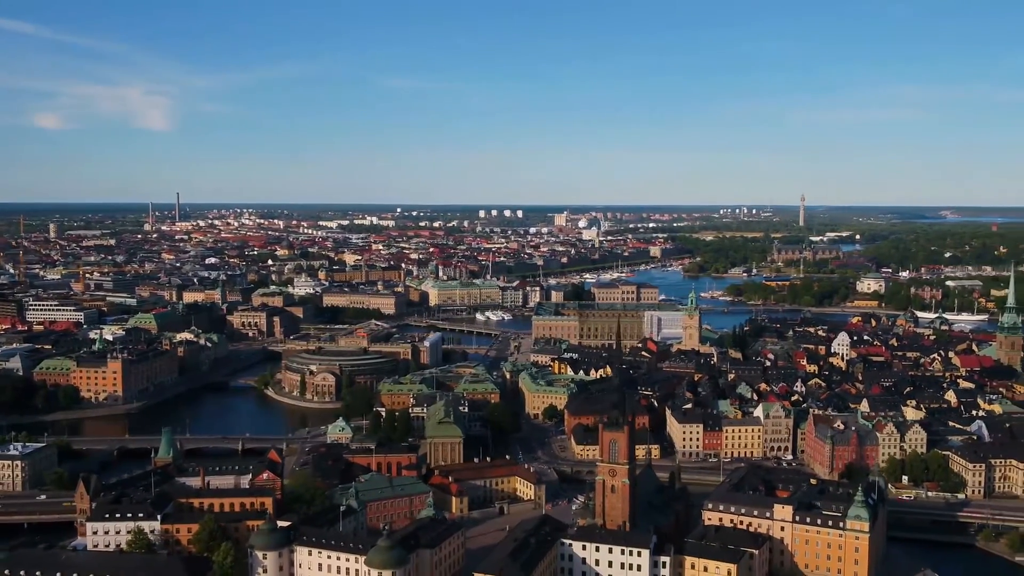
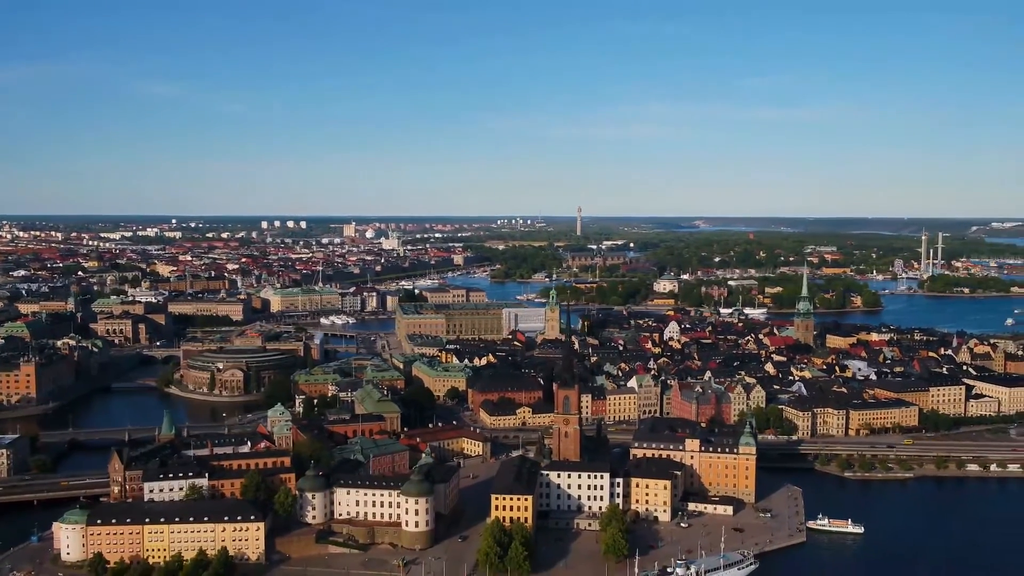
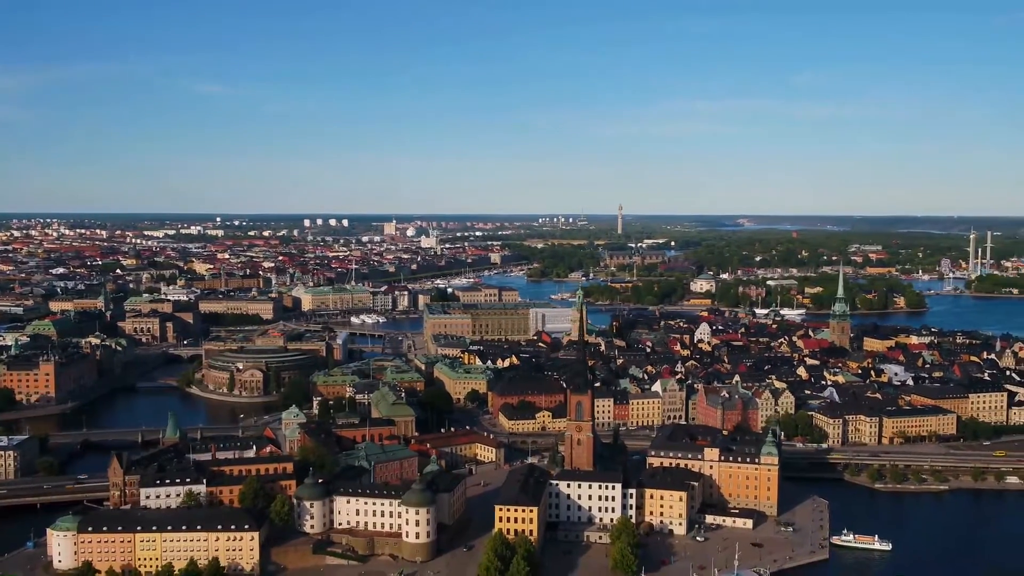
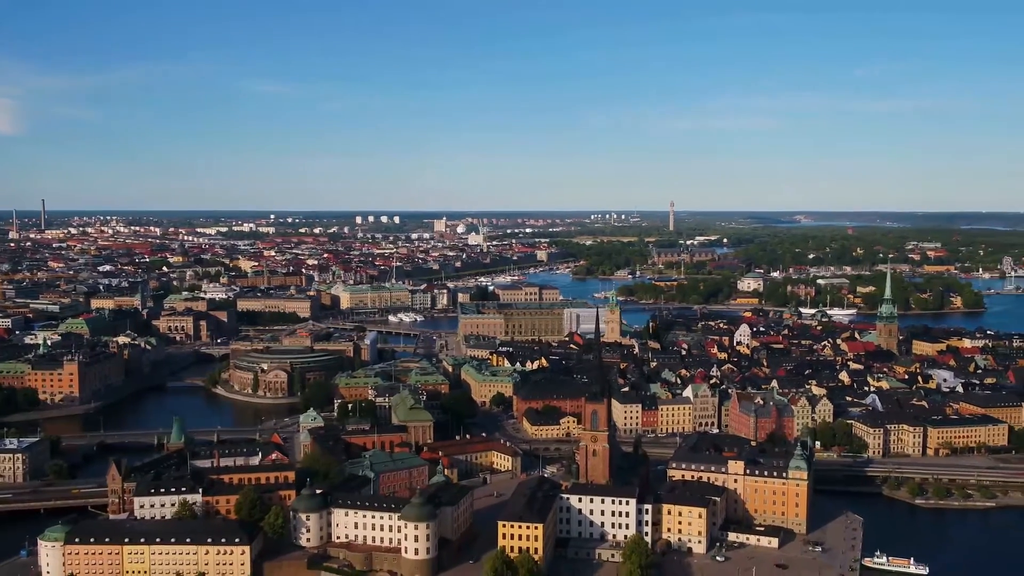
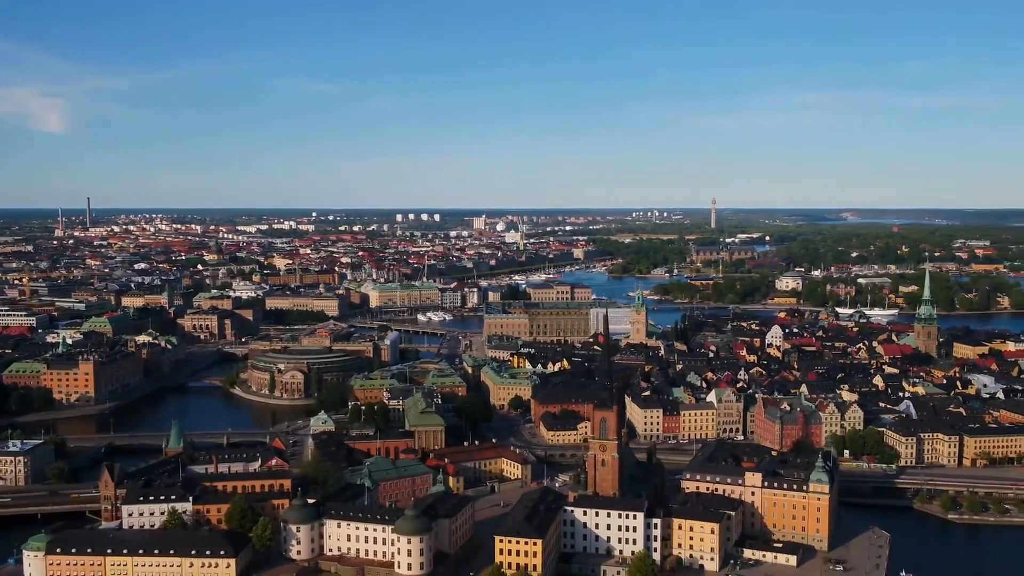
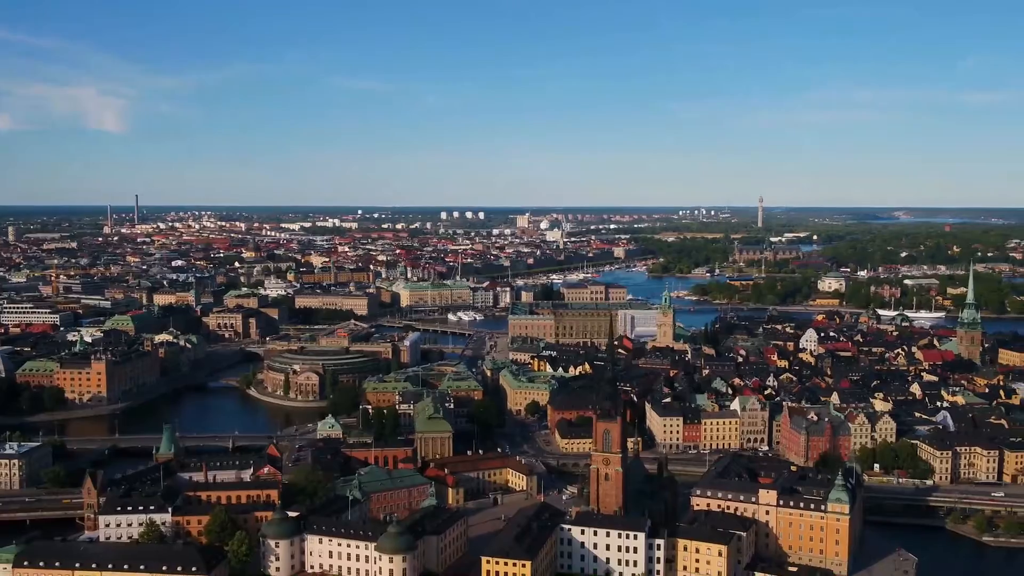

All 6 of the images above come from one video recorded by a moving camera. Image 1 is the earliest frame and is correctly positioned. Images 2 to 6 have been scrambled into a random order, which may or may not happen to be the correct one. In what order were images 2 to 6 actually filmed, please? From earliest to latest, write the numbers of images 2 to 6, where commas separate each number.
6, 5, 4, 3, 2
